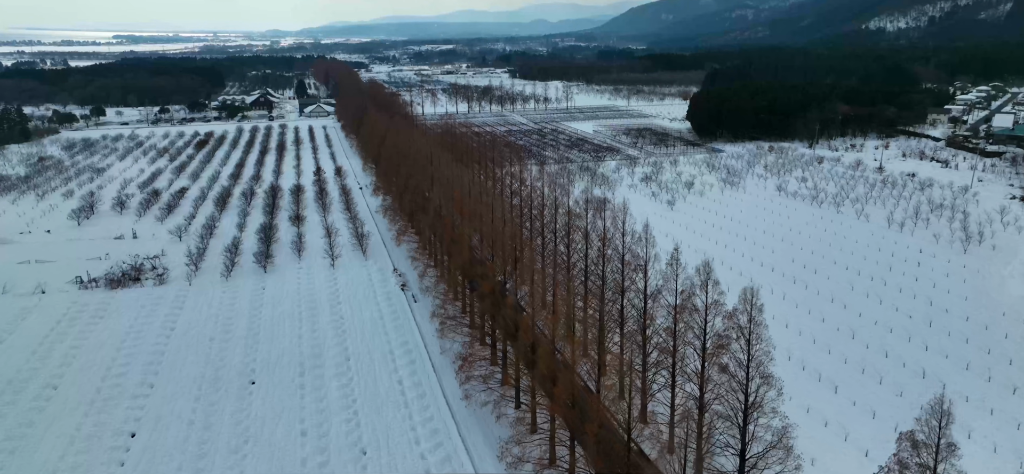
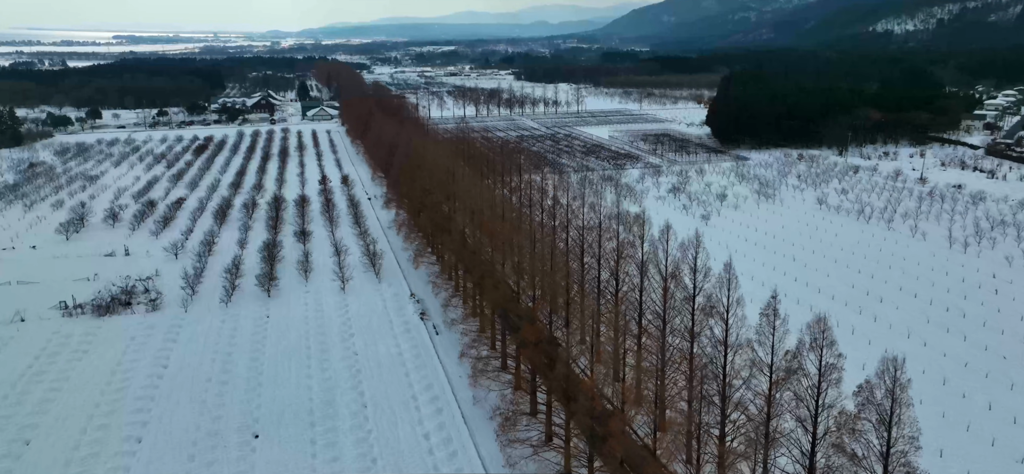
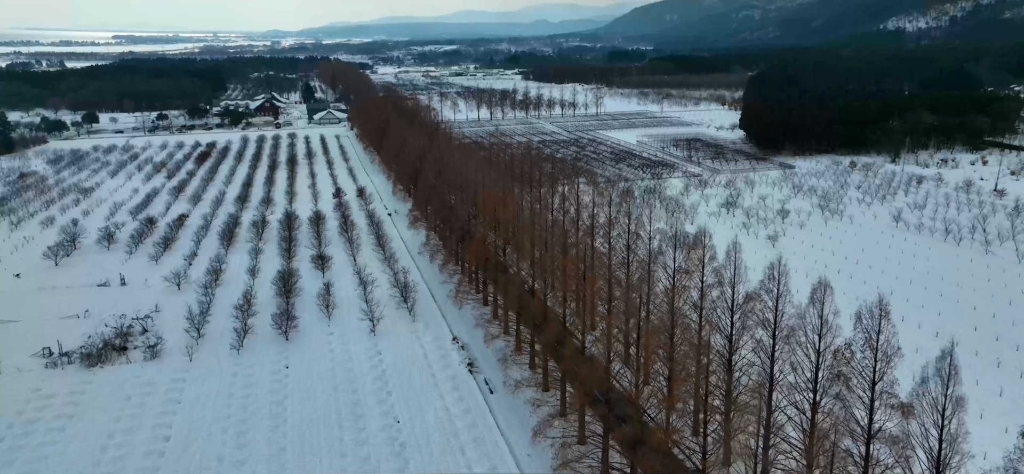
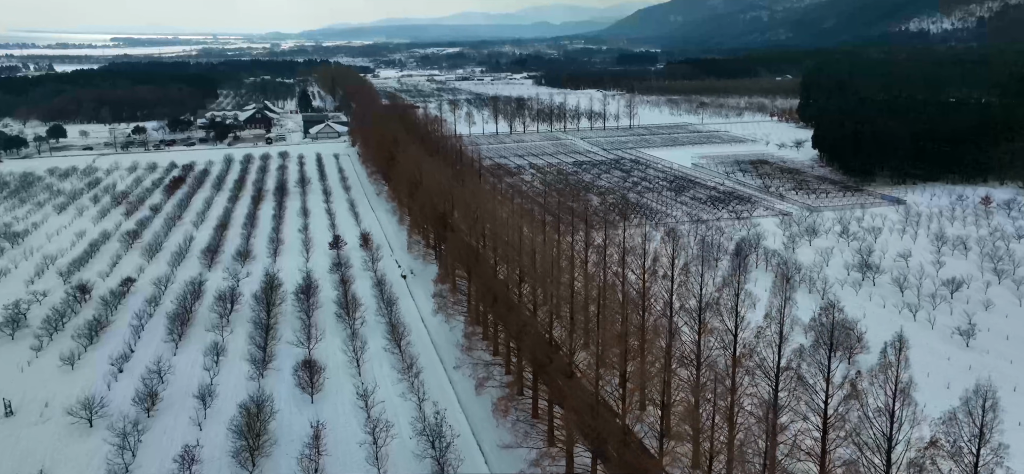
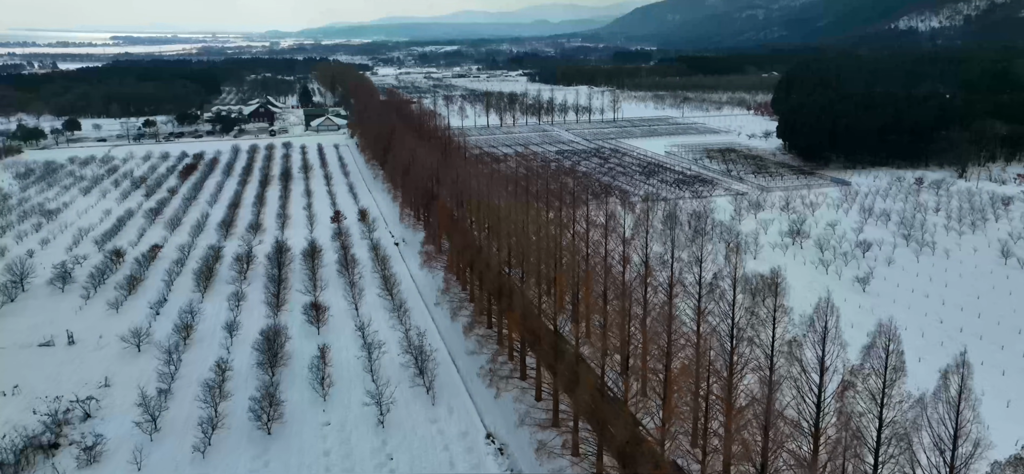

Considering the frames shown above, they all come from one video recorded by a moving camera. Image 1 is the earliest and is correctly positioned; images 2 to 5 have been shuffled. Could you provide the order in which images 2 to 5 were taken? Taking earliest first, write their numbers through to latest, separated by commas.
2, 3, 5, 4
